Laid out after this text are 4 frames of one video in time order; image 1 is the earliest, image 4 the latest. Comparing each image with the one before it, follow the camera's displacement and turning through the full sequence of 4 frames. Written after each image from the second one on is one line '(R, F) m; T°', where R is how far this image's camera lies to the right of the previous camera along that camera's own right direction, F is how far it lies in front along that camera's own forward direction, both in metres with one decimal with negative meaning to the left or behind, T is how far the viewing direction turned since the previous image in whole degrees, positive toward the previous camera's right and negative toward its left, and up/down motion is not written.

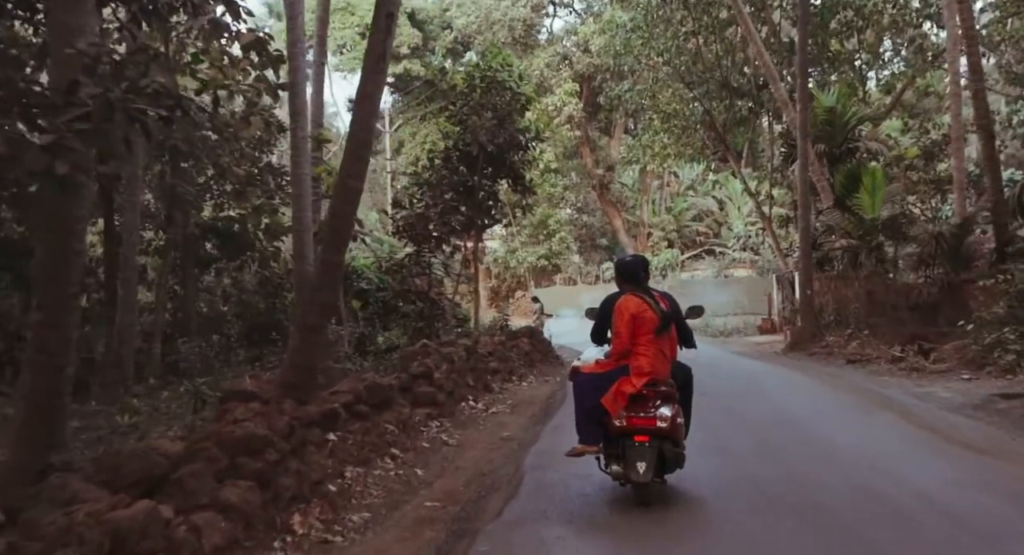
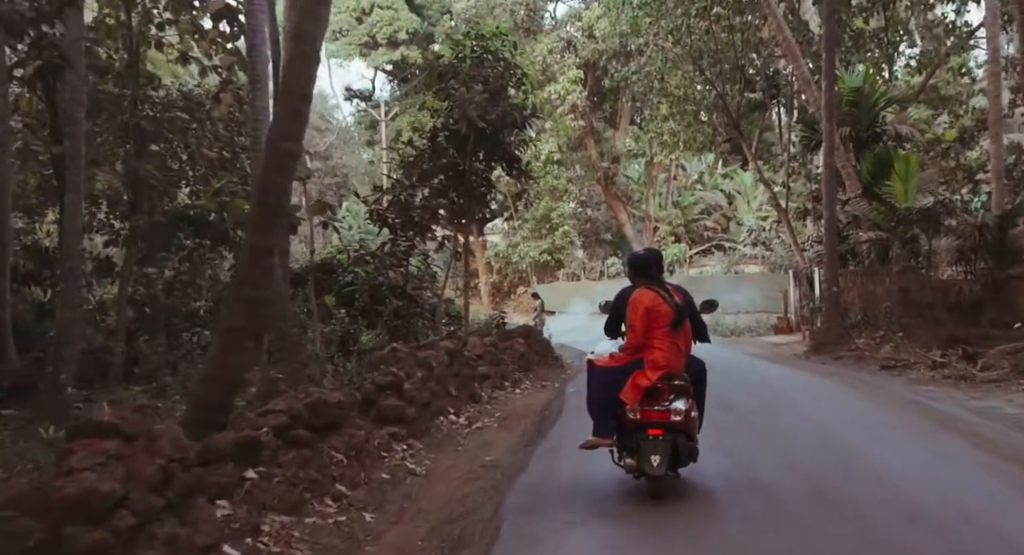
(+0.2, +1.4) m; 0°
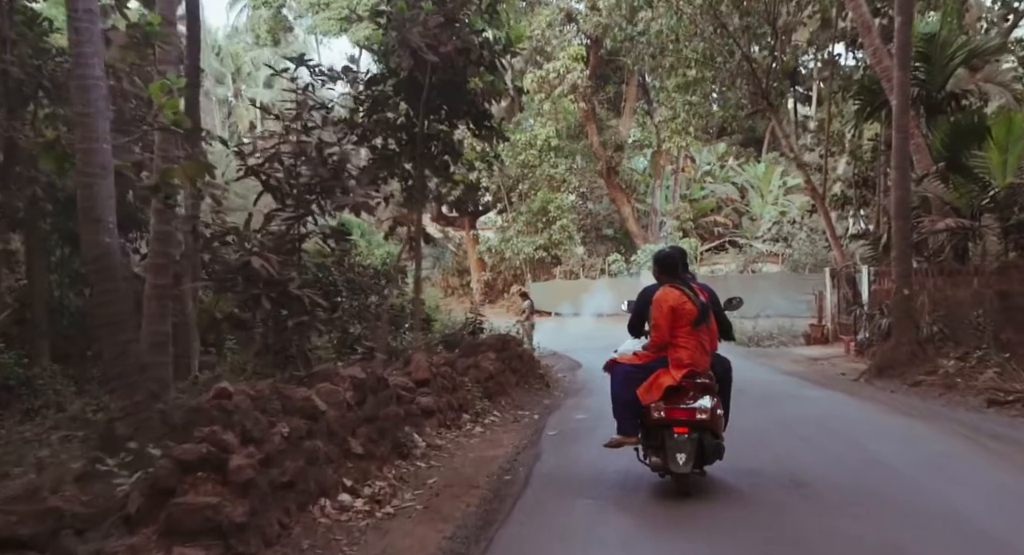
(+0.4, +3.4) m; 0°
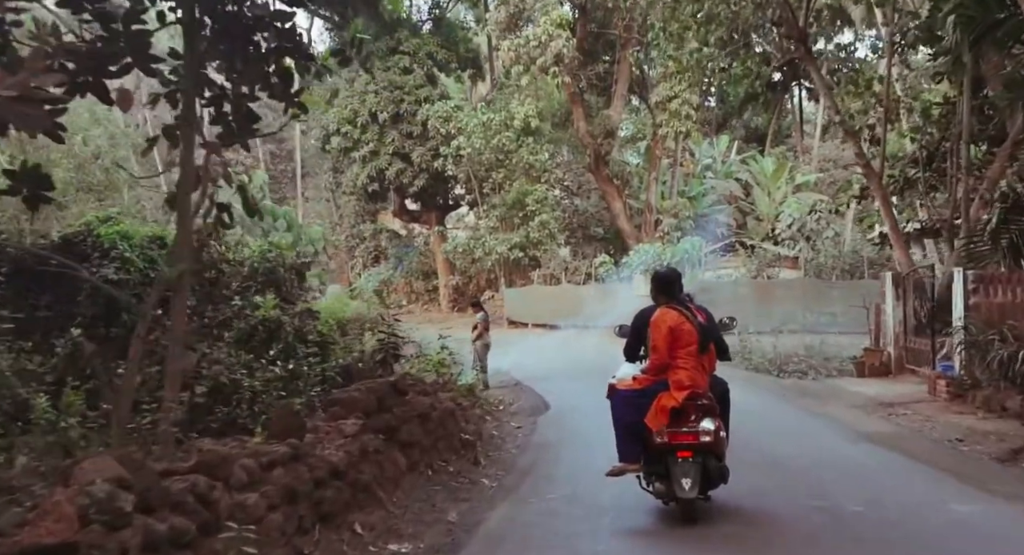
(+0.8, +5.2) m; 0°
